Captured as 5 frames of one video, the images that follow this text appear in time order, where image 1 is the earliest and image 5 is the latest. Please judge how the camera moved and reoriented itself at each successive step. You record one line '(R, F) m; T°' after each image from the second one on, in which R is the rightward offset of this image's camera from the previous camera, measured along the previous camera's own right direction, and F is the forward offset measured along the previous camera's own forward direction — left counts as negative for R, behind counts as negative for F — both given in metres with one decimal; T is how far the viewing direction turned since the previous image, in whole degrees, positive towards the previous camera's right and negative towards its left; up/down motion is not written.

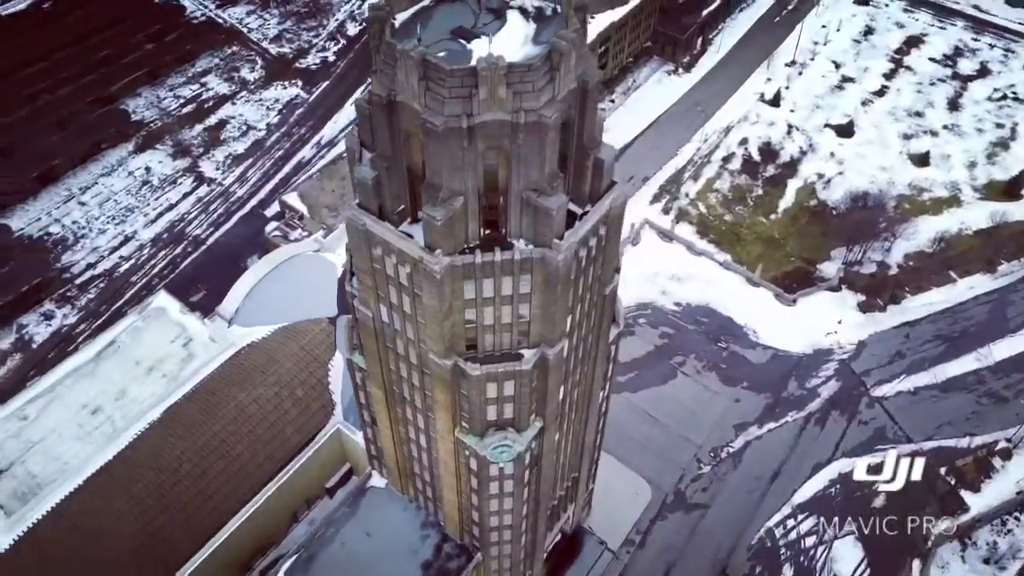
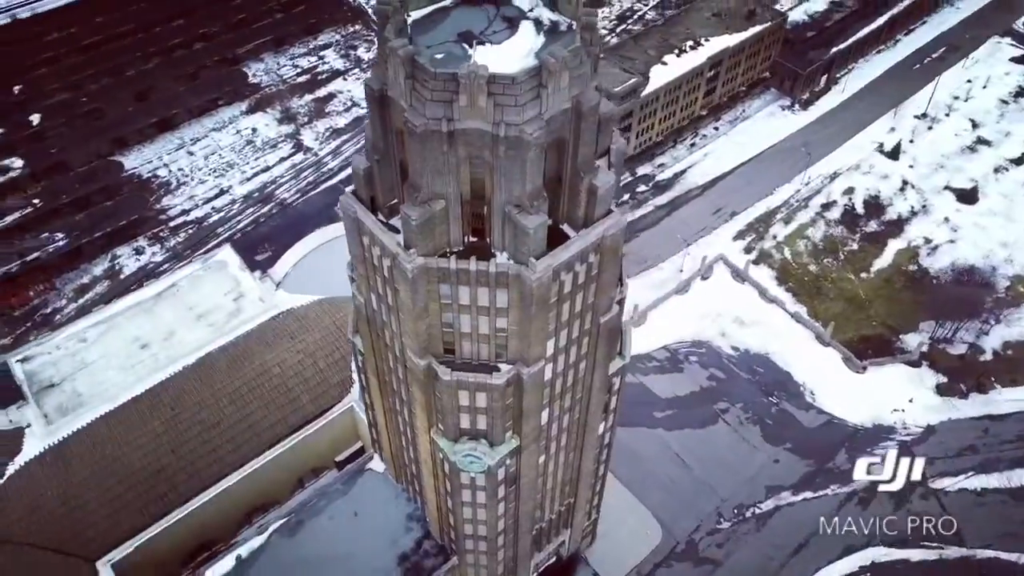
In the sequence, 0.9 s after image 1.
(+7.6, +1.4) m; -9°
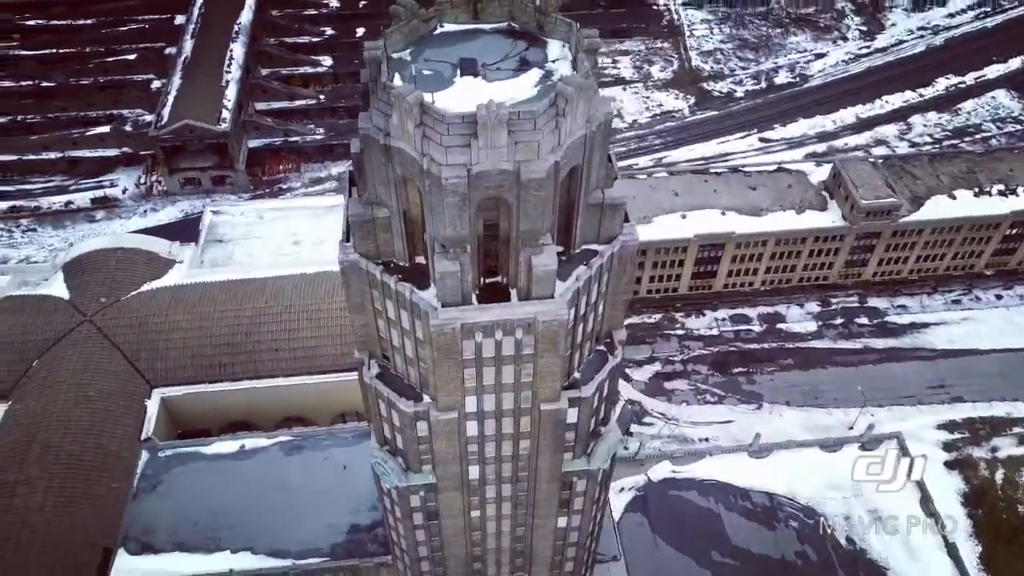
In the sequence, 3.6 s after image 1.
(+17.9, +6.7) m; -22°
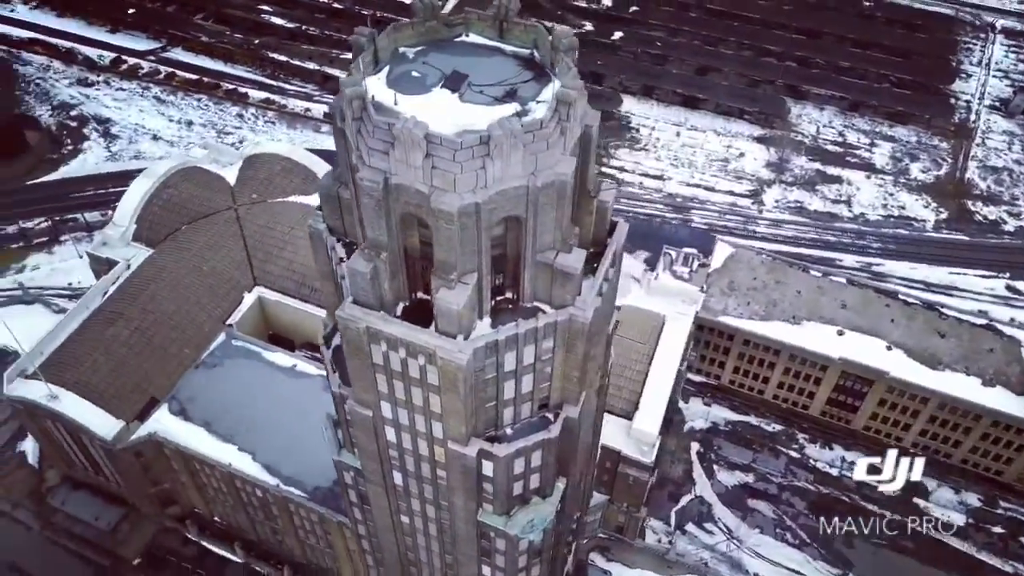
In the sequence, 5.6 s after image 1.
(+14.8, +5.1) m; -18°
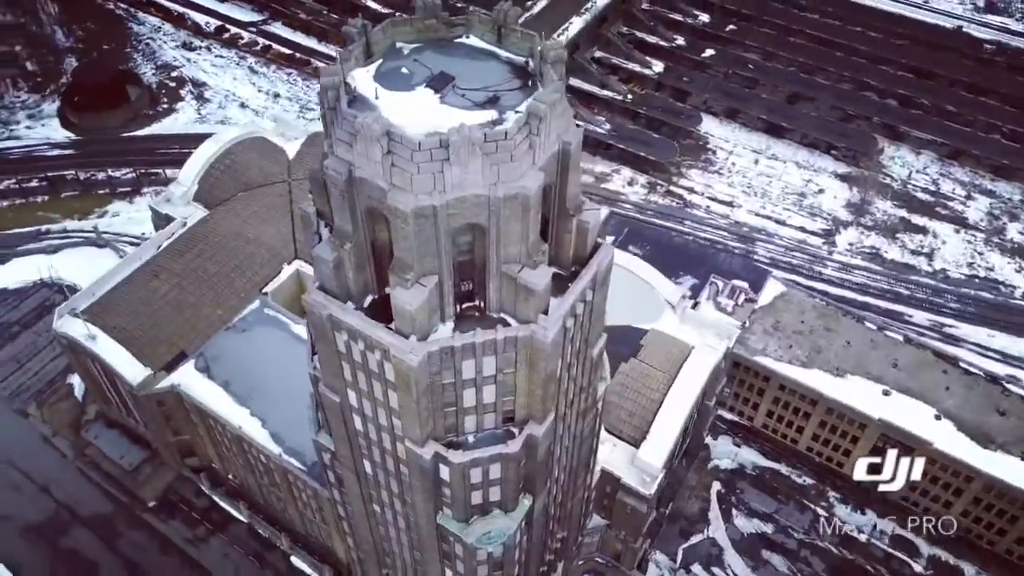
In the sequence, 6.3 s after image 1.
(+6.0, +1.1) m; -7°
